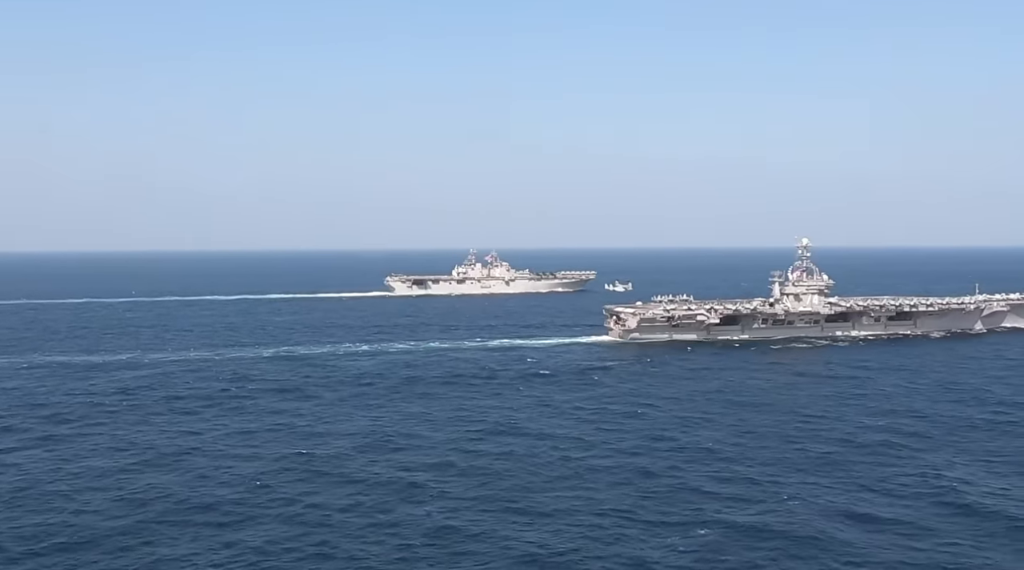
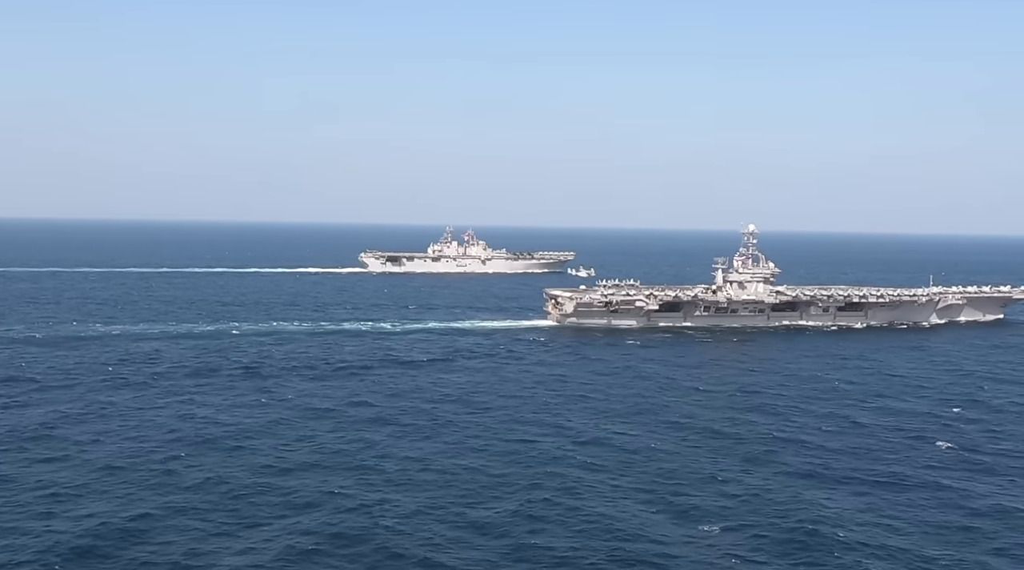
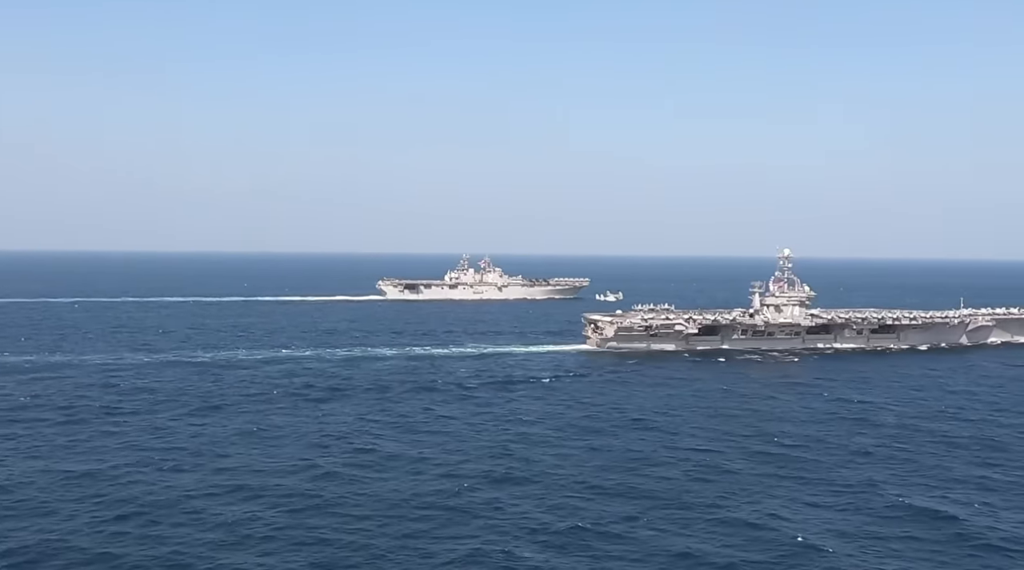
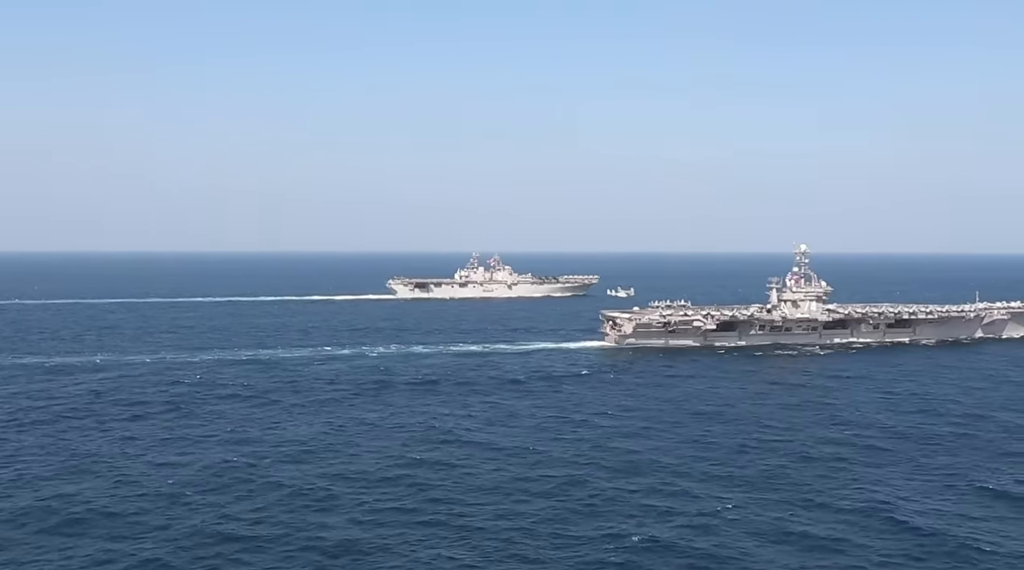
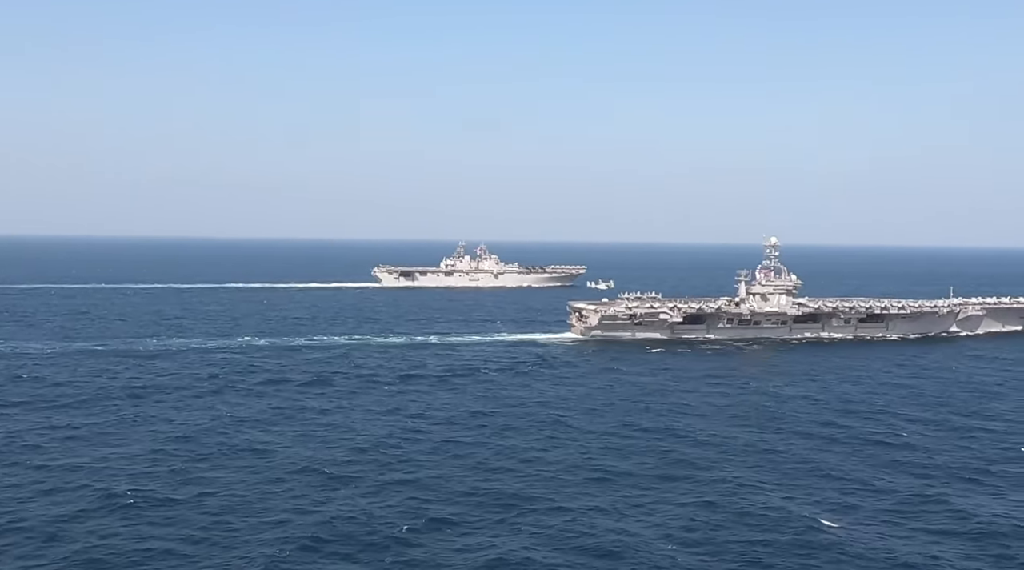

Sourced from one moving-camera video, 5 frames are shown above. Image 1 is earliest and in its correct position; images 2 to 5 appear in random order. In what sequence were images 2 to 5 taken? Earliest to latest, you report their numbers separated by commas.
4, 3, 5, 2
